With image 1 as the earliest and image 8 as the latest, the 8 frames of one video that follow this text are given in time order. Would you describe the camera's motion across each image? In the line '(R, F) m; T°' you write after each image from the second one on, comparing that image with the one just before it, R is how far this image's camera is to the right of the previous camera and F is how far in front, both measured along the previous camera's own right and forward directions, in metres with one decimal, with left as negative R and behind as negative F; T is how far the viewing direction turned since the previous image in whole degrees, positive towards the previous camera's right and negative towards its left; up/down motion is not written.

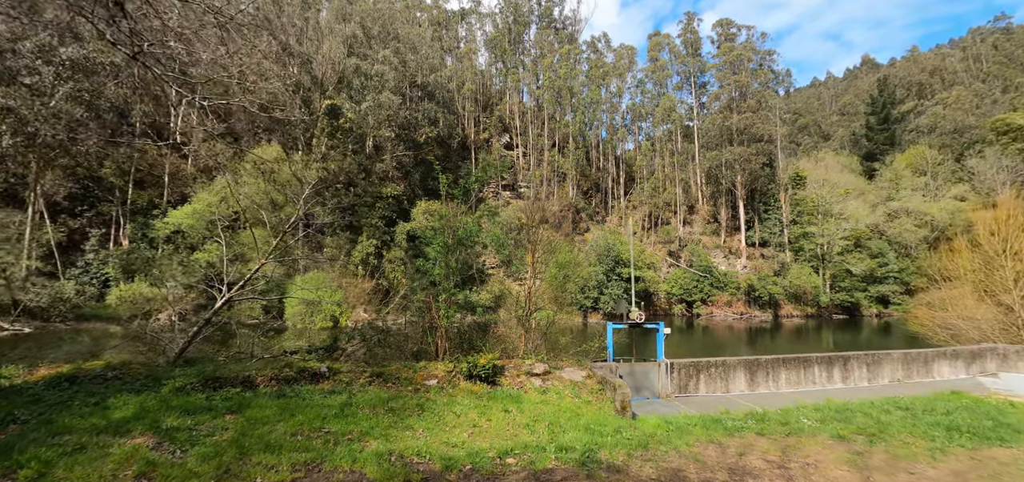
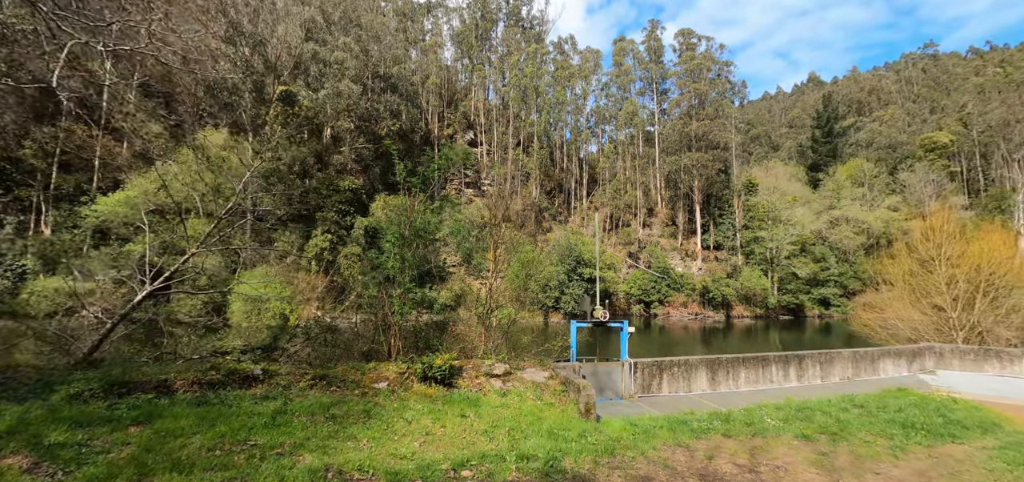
(0.0, +0.4) m; +5°
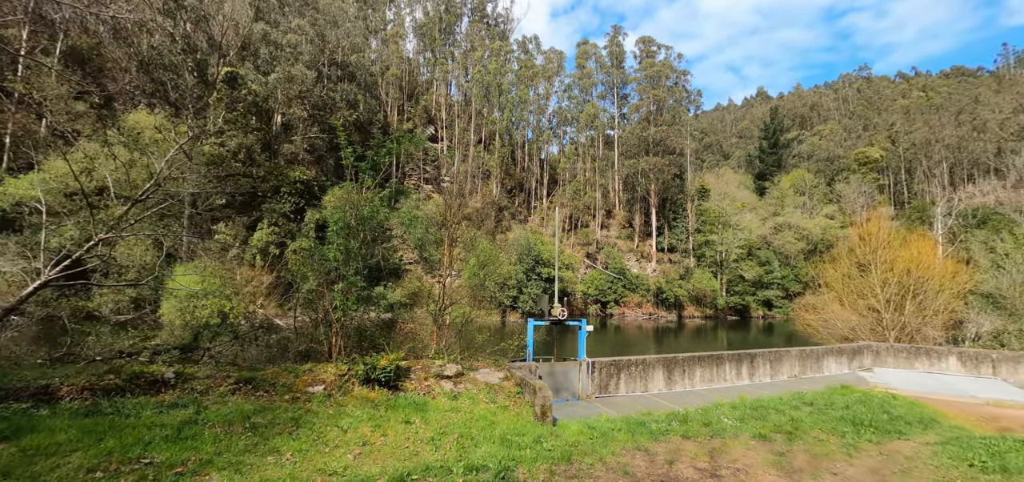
(+0.1, +0.3) m; +5°
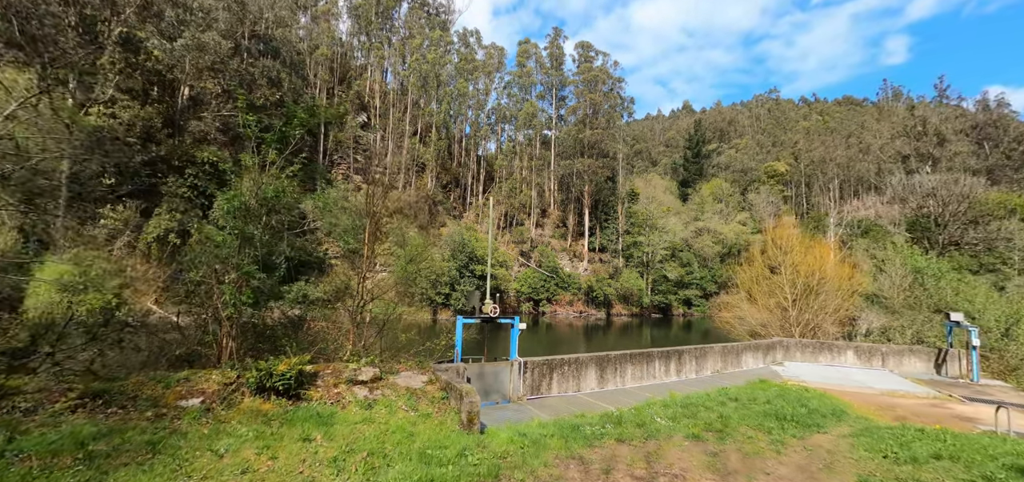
(+0.1, +0.5) m; +9°
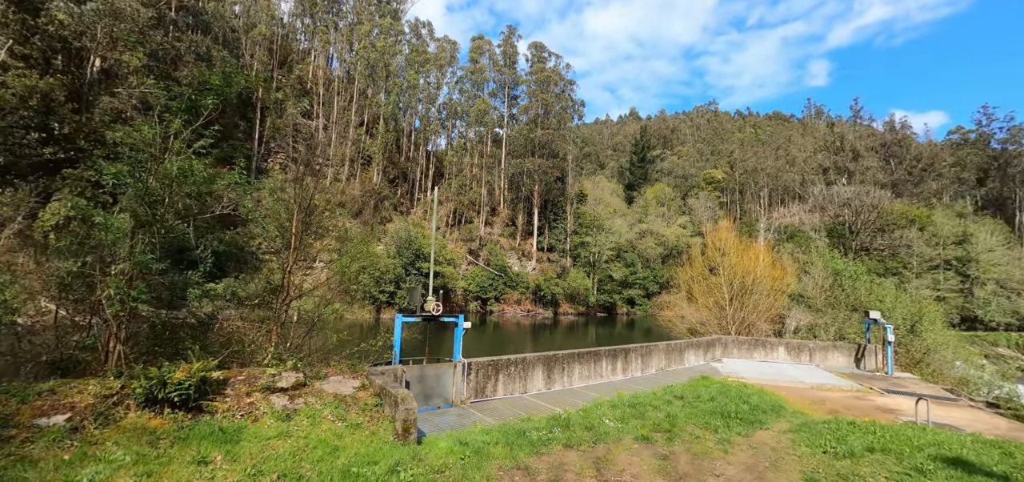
(0.0, +0.3) m; +7°
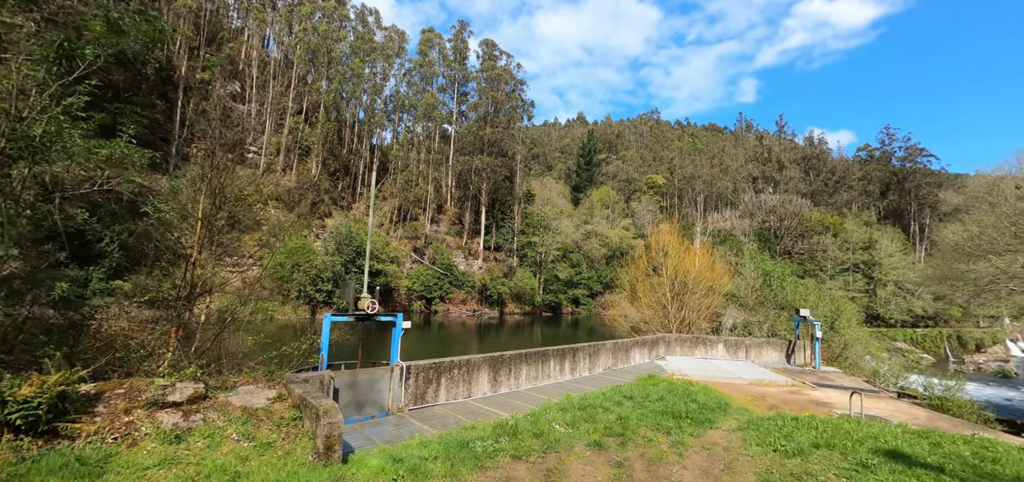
(0.0, +0.4) m; +7°
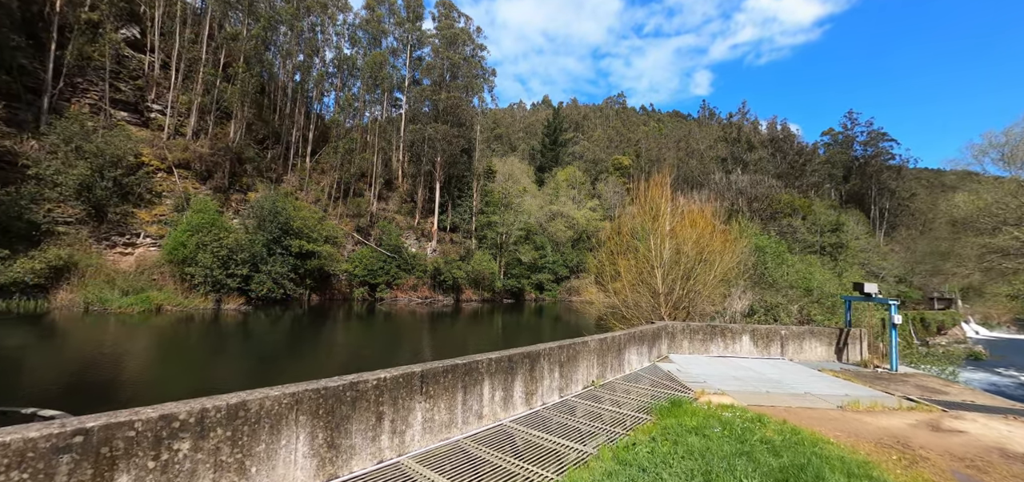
(+0.6, +3.6) m; +5°
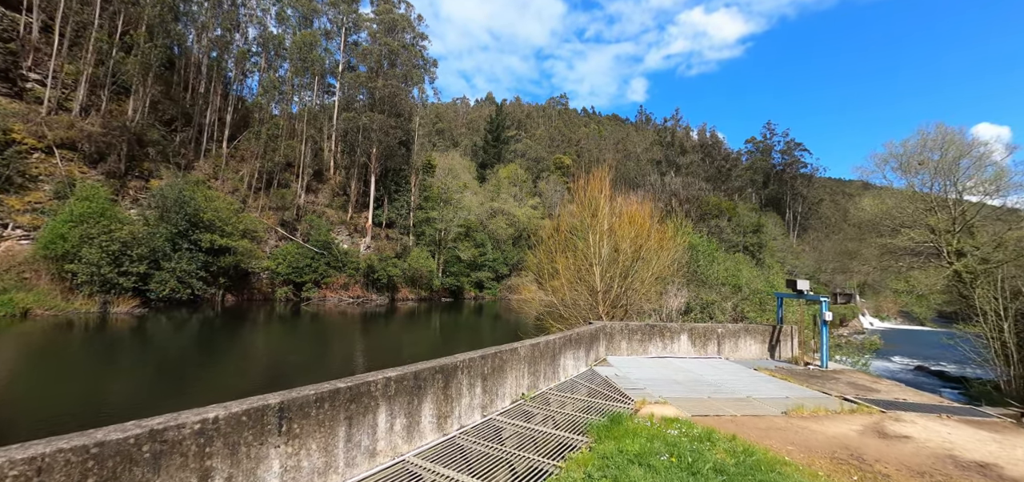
(+0.2, +0.7) m; +8°
